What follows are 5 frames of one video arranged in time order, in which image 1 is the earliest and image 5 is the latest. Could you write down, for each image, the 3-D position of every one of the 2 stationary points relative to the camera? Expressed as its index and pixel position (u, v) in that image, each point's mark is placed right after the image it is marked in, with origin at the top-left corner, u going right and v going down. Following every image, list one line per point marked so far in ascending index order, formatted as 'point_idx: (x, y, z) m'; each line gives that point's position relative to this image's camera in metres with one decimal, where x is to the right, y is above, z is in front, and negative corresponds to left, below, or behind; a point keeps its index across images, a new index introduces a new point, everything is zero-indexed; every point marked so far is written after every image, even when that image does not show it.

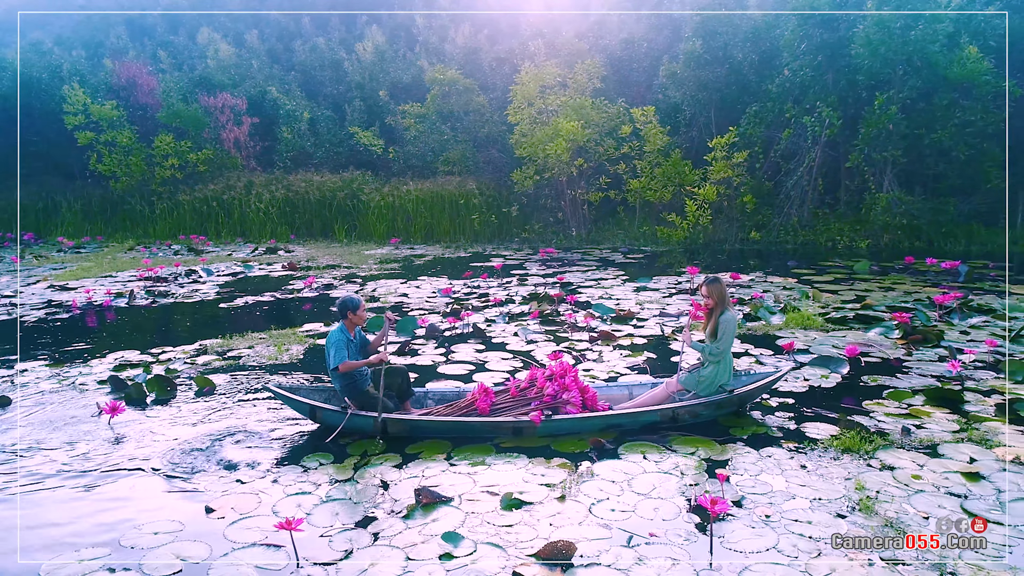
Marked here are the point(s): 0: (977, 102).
0: (+8.4, +3.4, +13.1) m
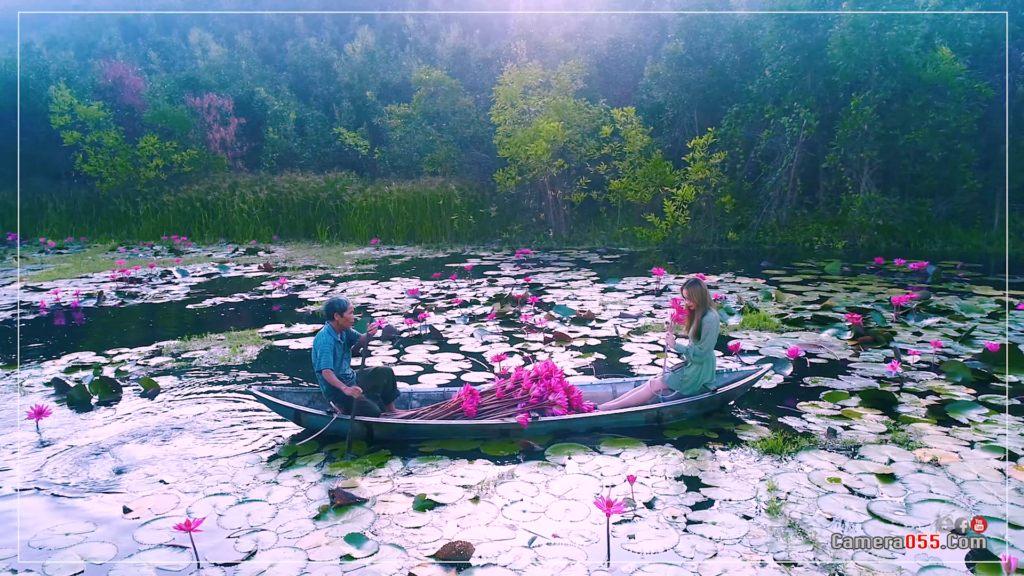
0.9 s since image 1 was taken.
0: (+7.9, +3.4, +13.2) m
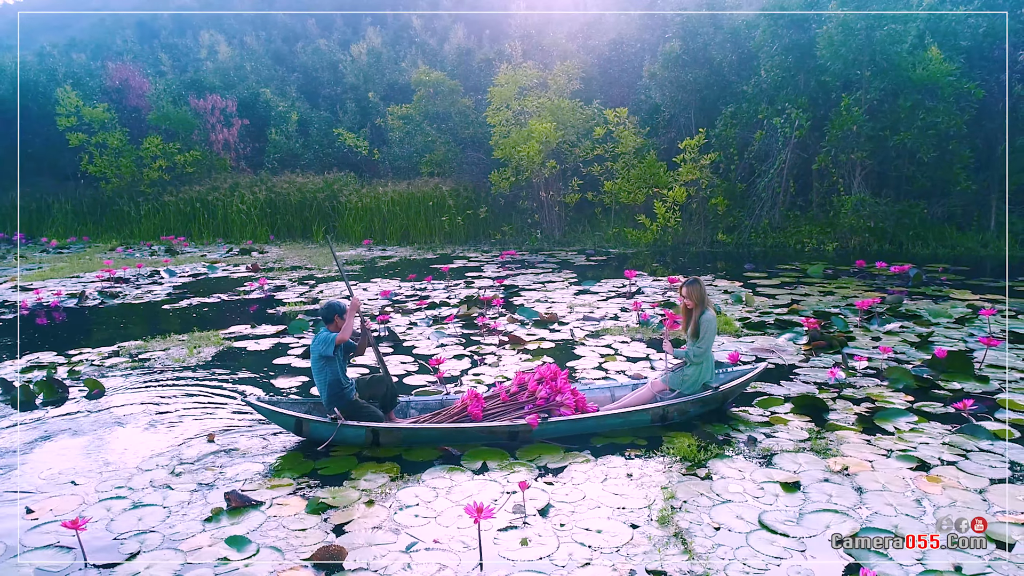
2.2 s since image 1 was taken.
0: (+7.7, +3.3, +13.0) m
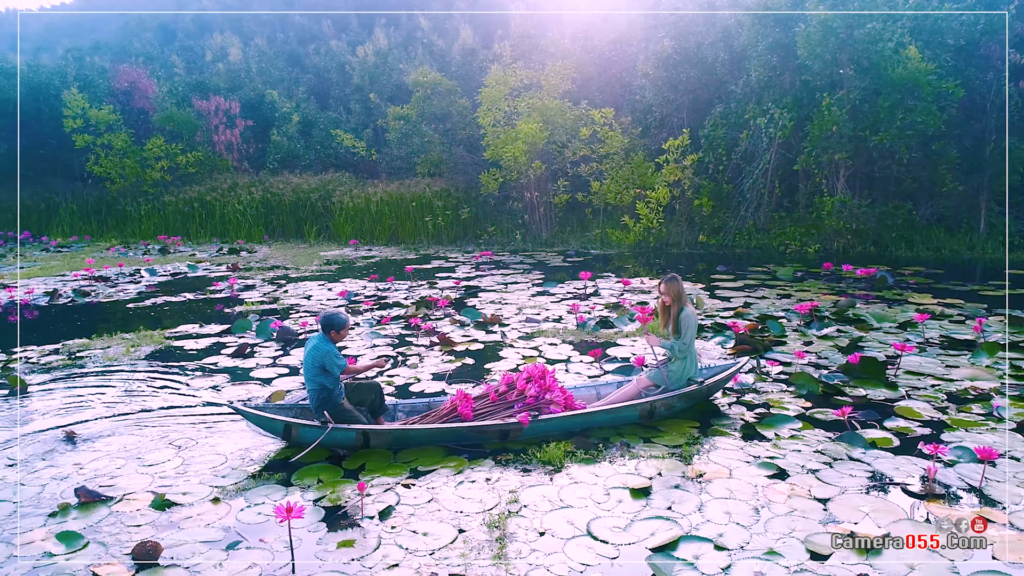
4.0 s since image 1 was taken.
0: (+7.2, +3.3, +12.7) m
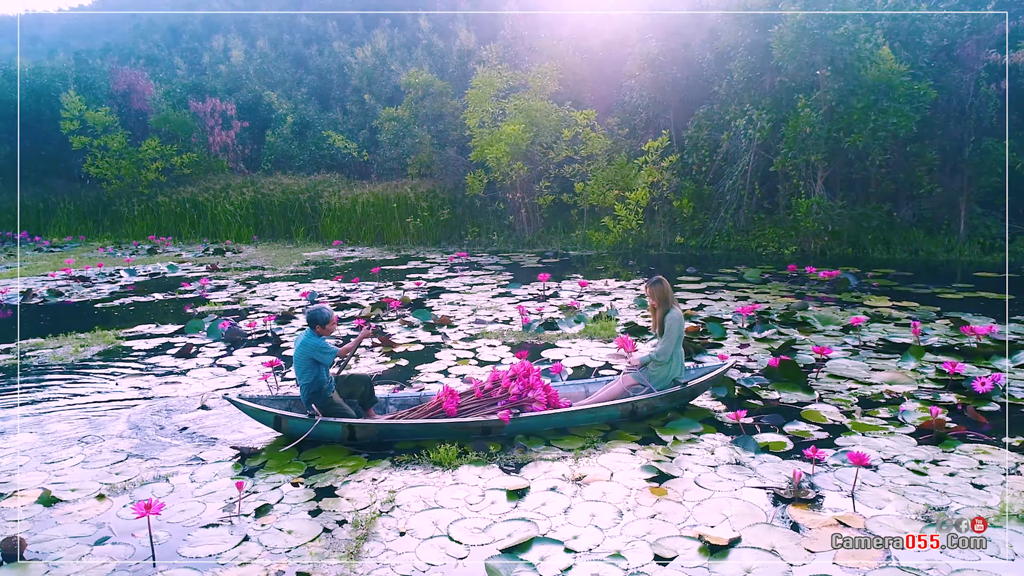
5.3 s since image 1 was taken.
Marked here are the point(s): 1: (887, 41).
0: (+6.8, +3.2, +12.6) m
1: (+6.8, +4.4, +13.0) m
